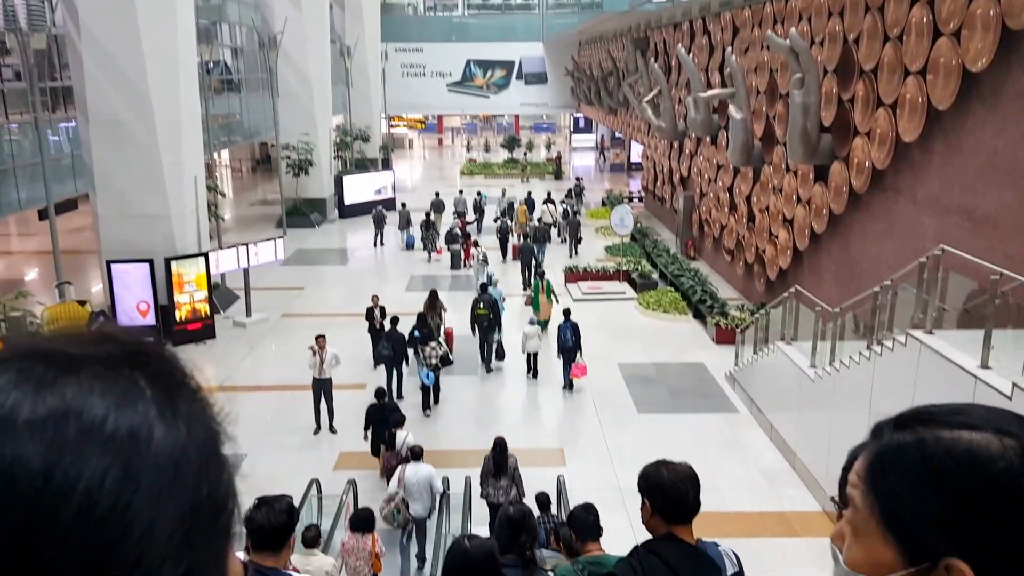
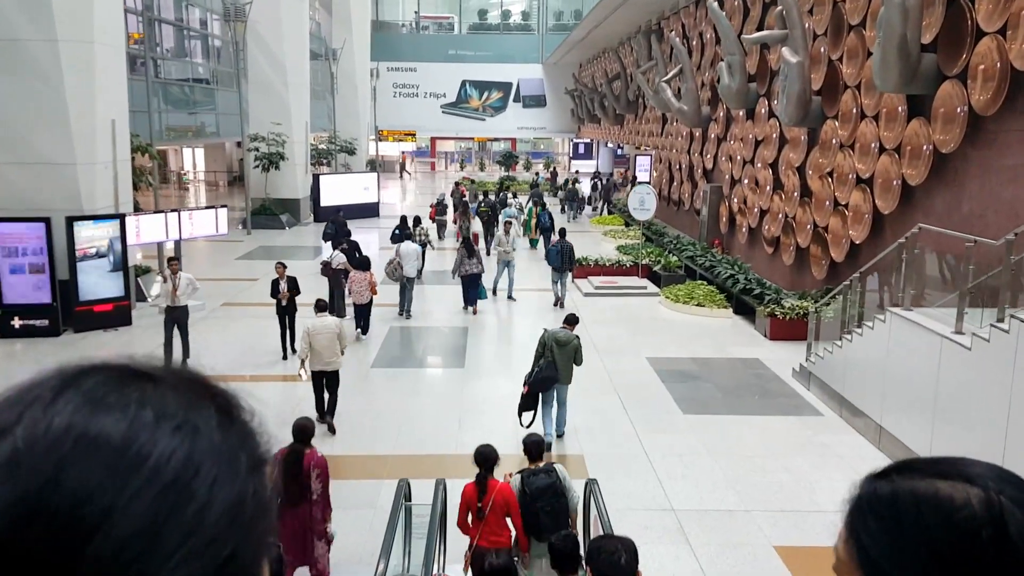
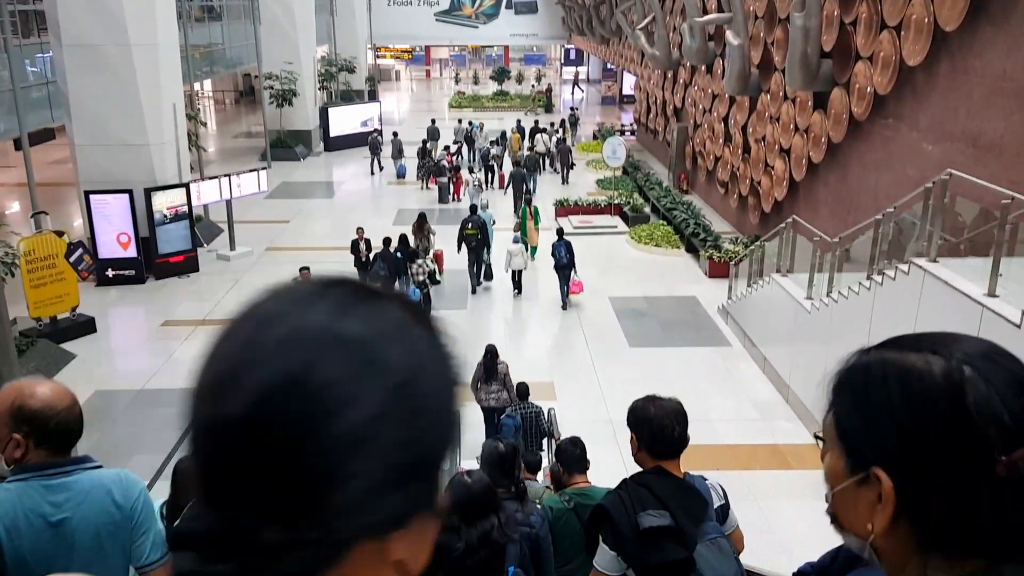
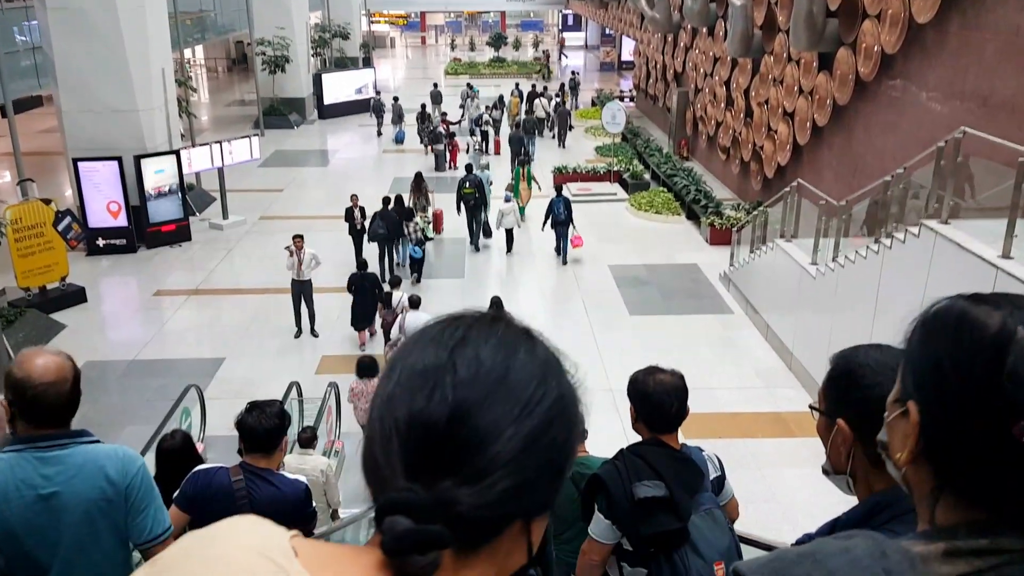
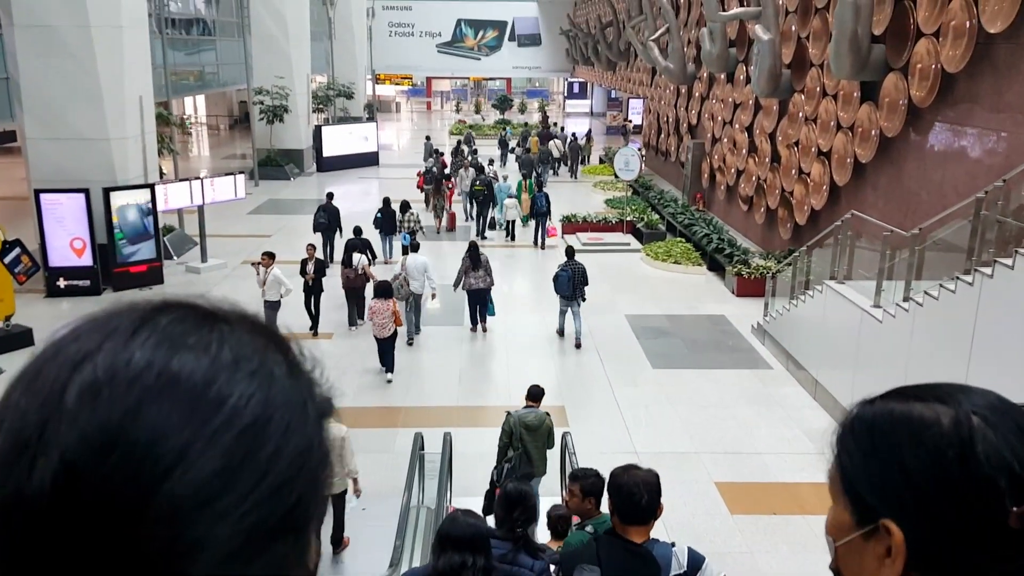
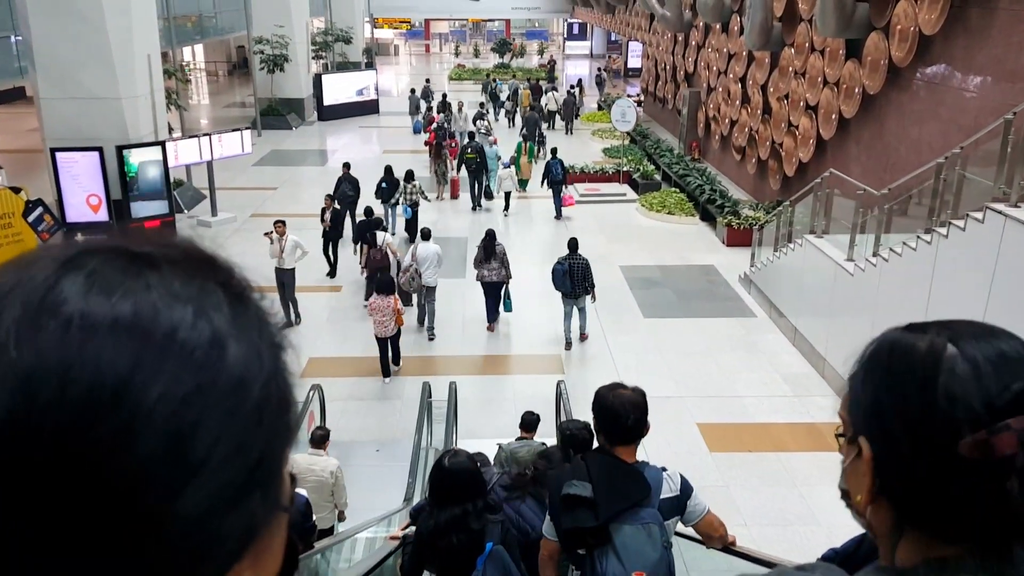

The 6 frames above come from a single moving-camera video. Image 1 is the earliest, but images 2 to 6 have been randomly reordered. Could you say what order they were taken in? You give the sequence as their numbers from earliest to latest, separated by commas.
3, 4, 6, 5, 2
